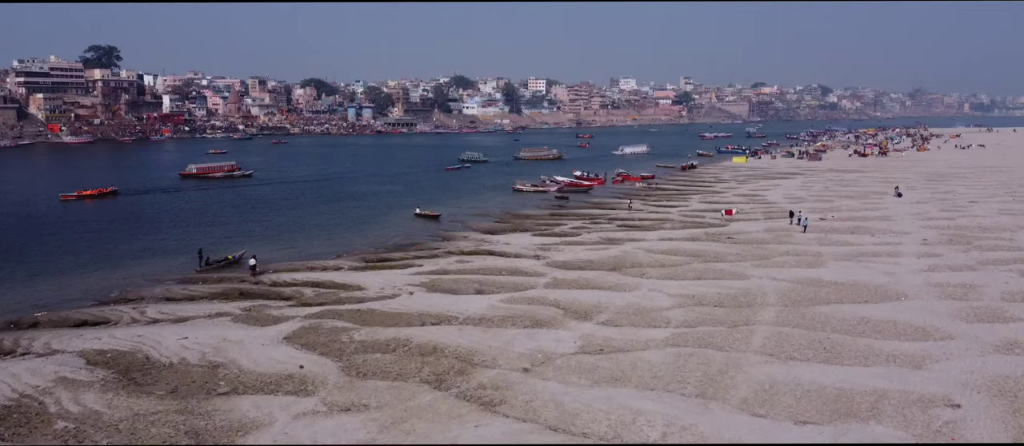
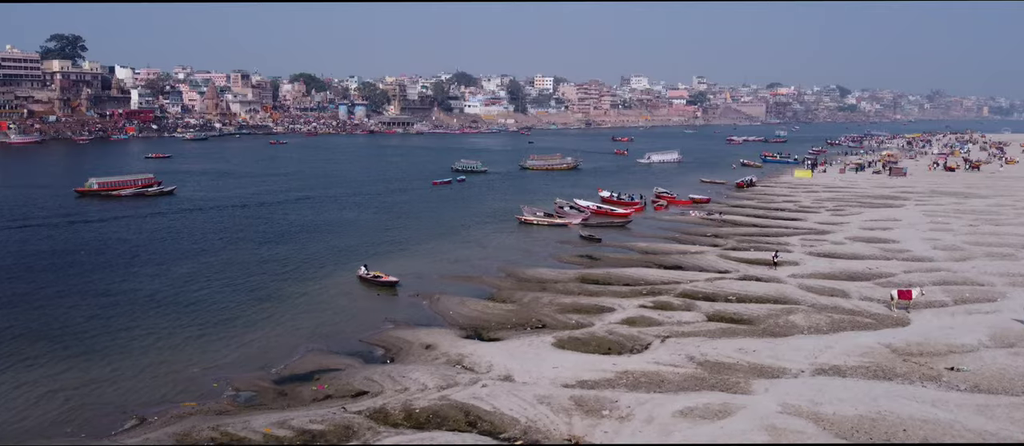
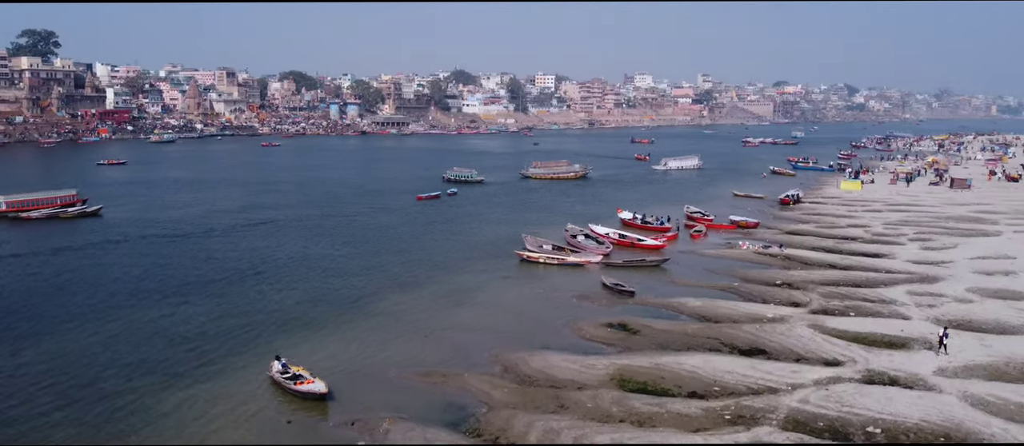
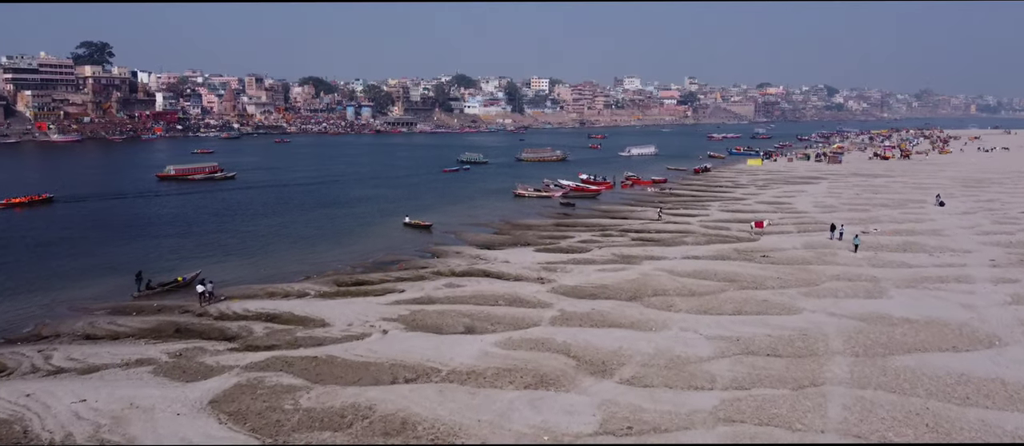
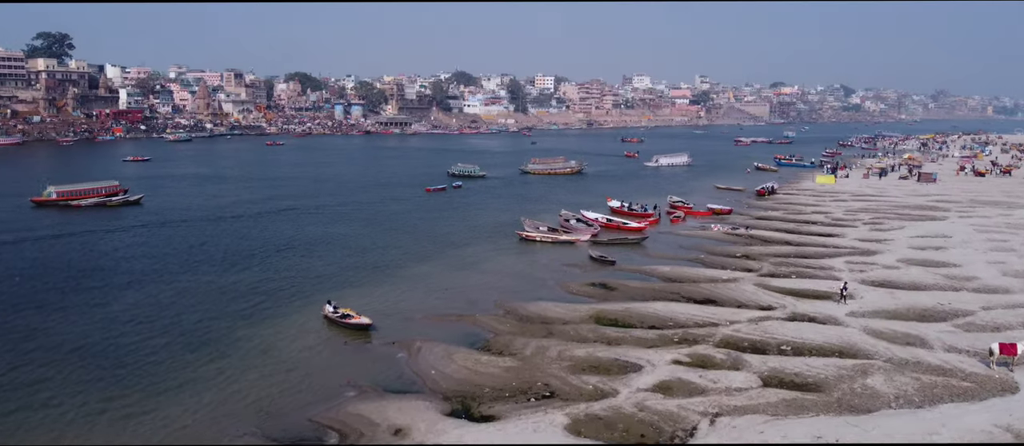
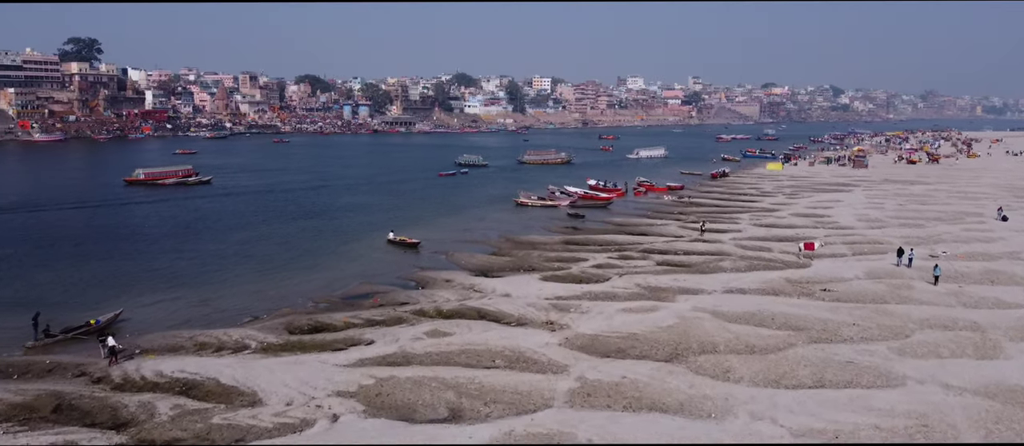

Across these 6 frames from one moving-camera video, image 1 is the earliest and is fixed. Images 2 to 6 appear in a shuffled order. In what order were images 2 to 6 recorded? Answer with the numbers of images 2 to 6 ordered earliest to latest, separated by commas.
4, 6, 2, 5, 3
